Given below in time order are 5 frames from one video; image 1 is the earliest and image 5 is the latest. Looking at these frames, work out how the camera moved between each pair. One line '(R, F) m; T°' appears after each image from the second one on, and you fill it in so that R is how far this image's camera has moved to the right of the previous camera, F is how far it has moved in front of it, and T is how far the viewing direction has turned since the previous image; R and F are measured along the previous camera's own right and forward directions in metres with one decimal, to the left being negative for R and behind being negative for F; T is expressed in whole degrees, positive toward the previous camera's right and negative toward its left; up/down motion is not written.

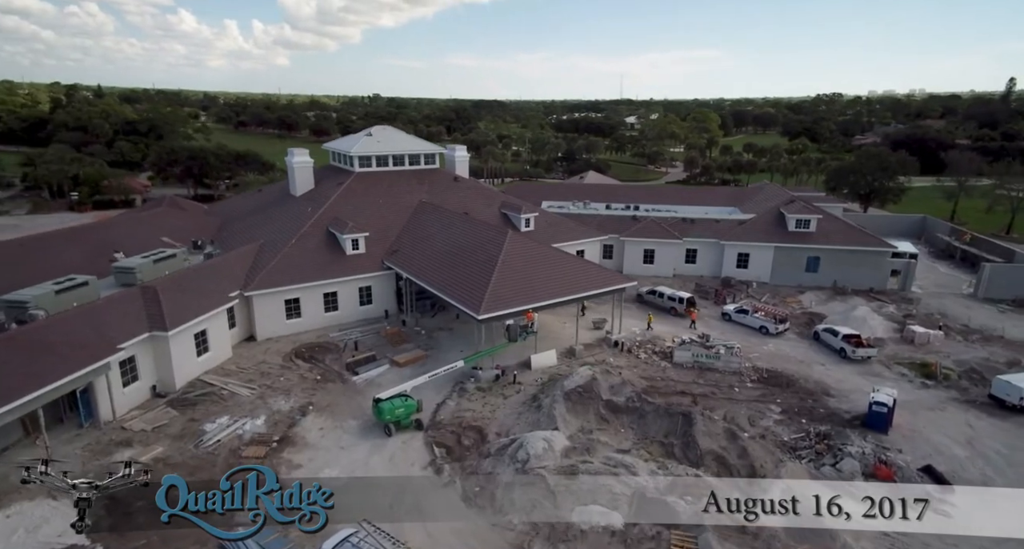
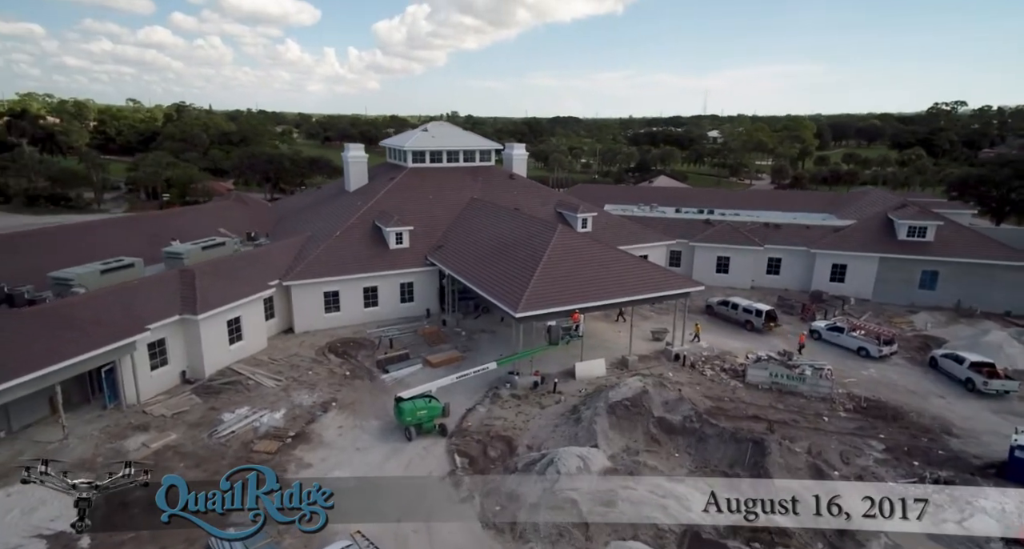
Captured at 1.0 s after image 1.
(+1.0, +2.4) m; -8°
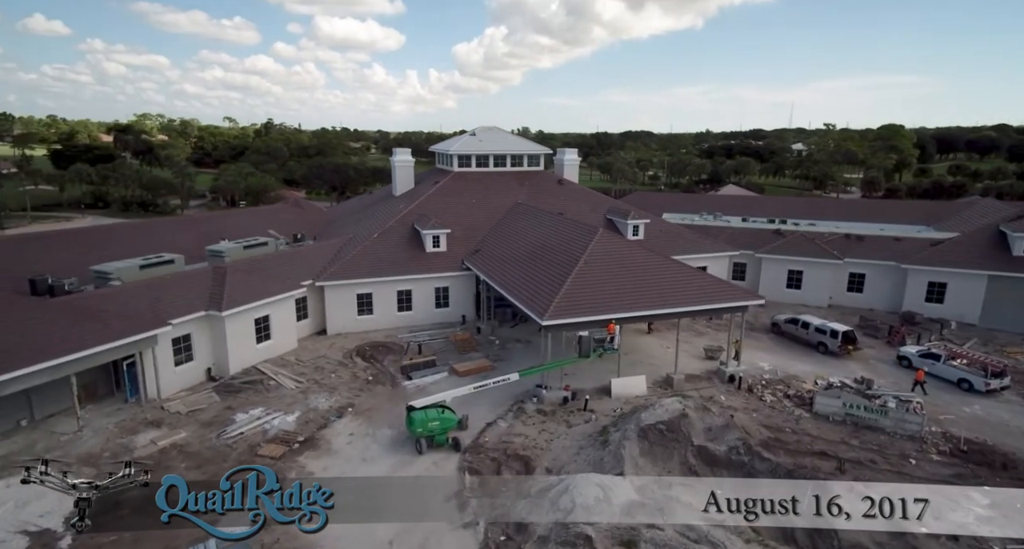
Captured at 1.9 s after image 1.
(+1.3, +1.7) m; -7°
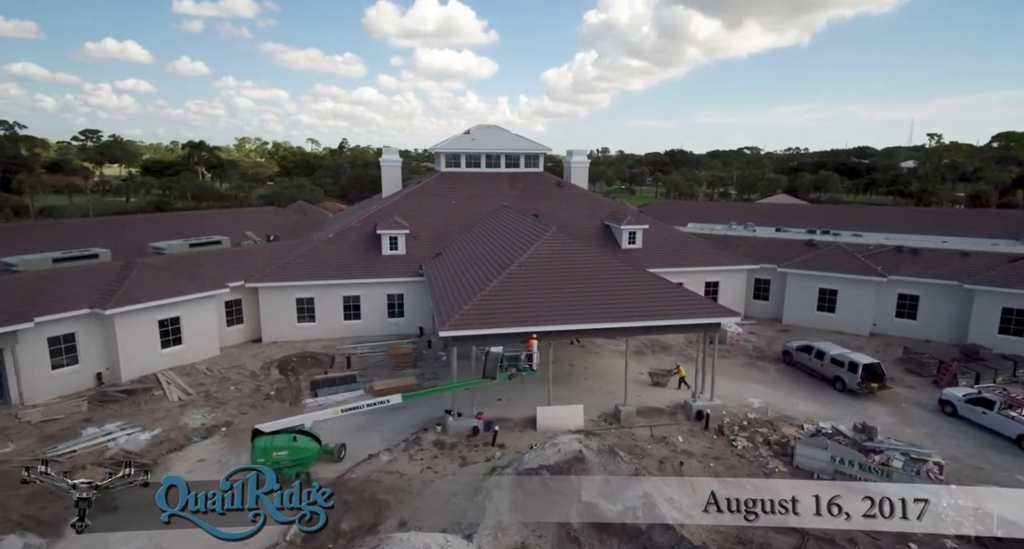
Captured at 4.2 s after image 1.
(+5.2, +3.6) m; -8°
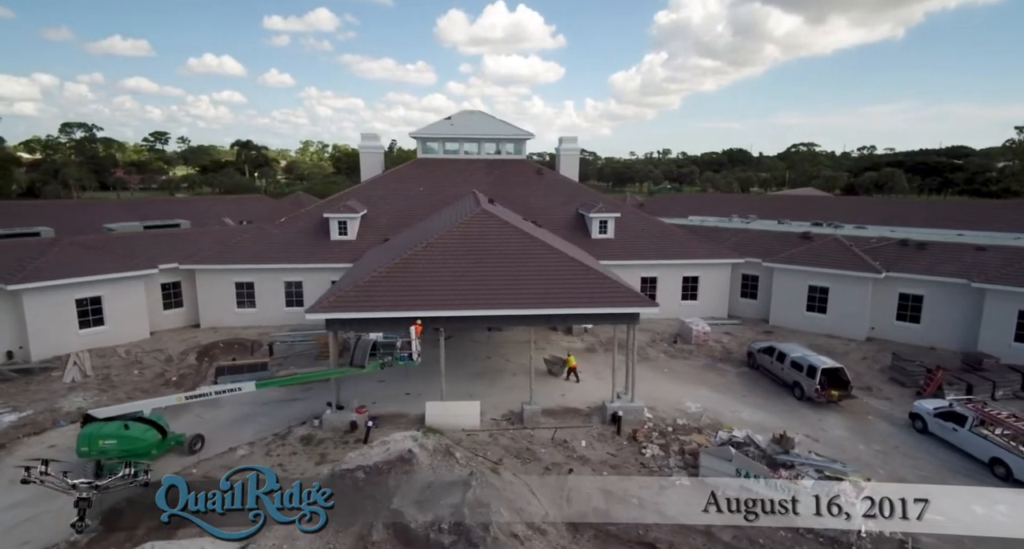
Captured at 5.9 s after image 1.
(+4.7, +1.8) m; -5°
